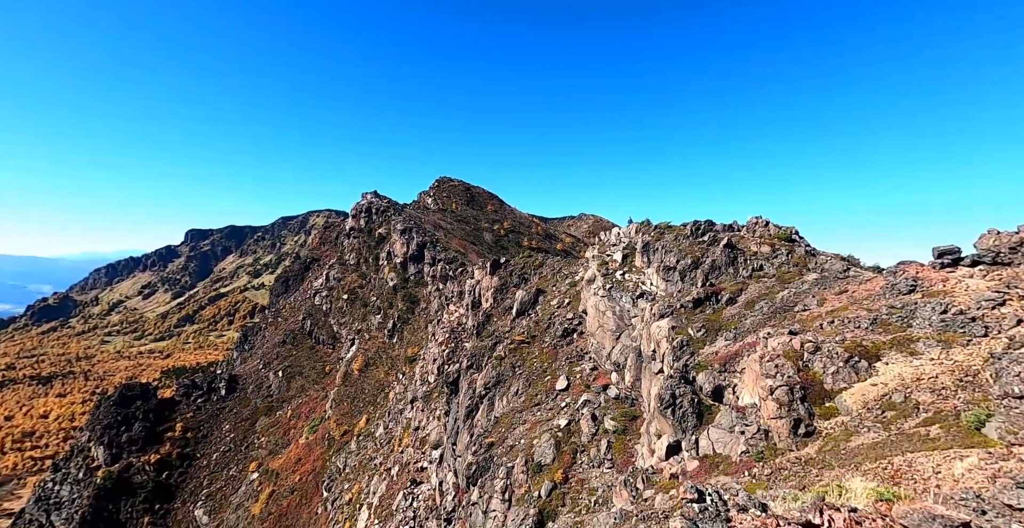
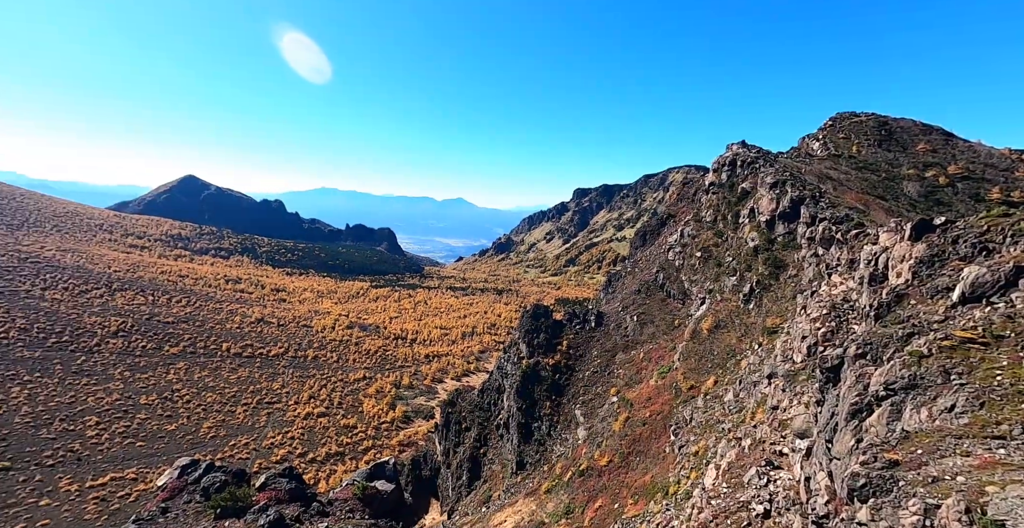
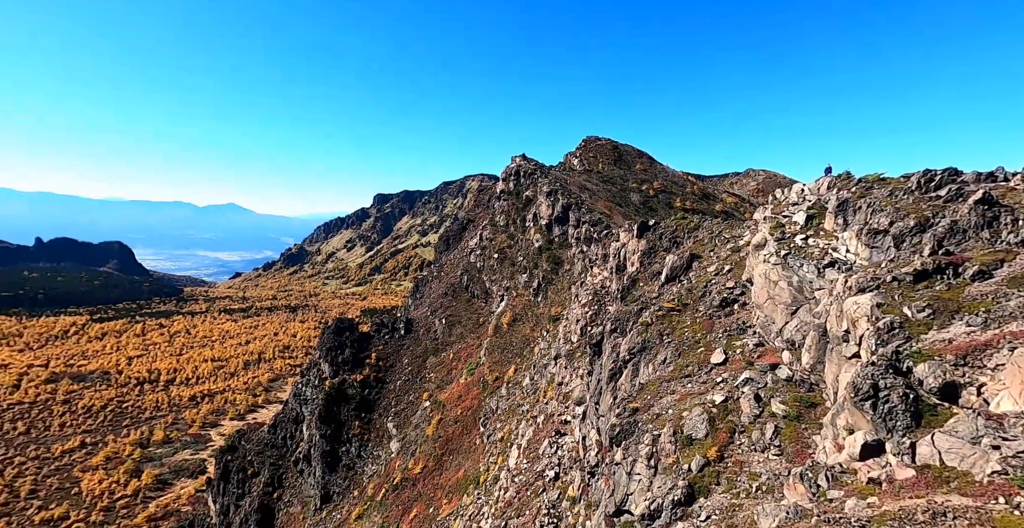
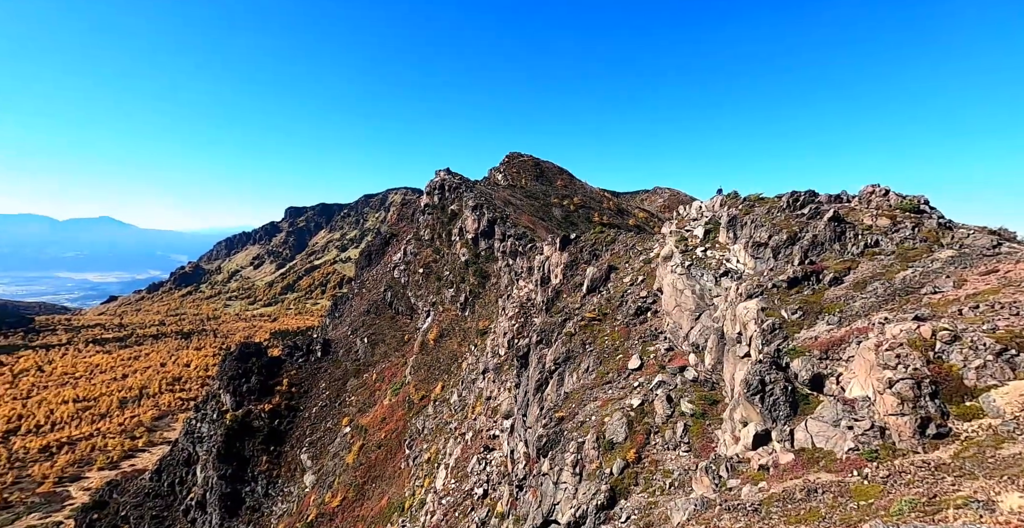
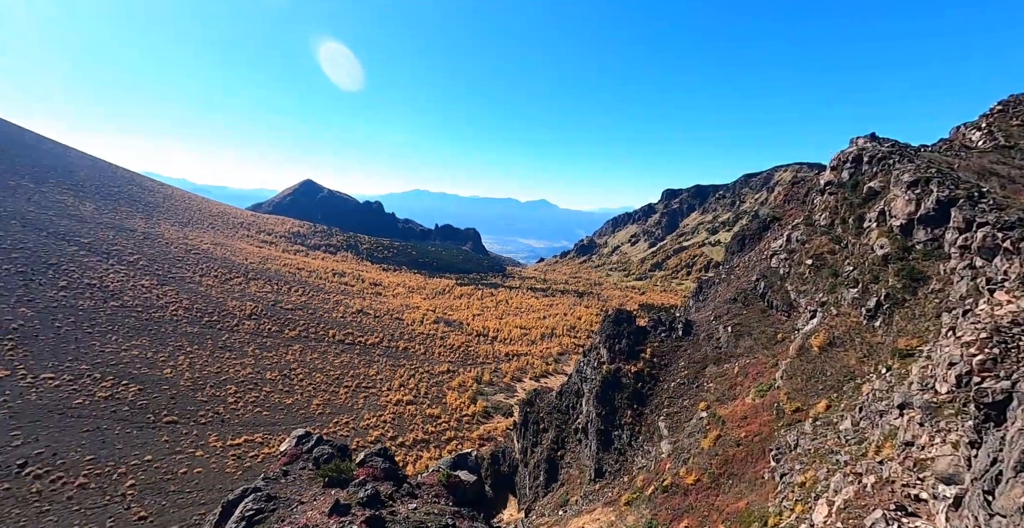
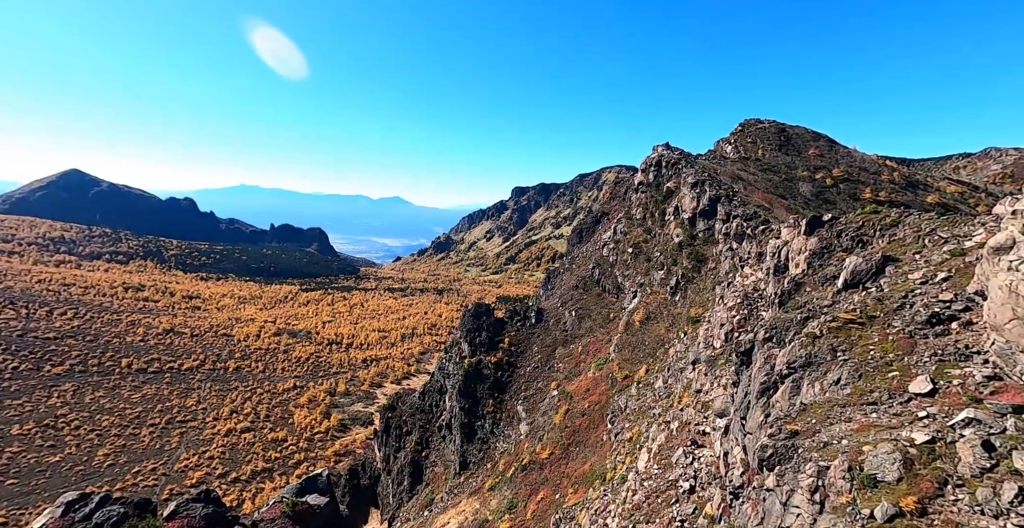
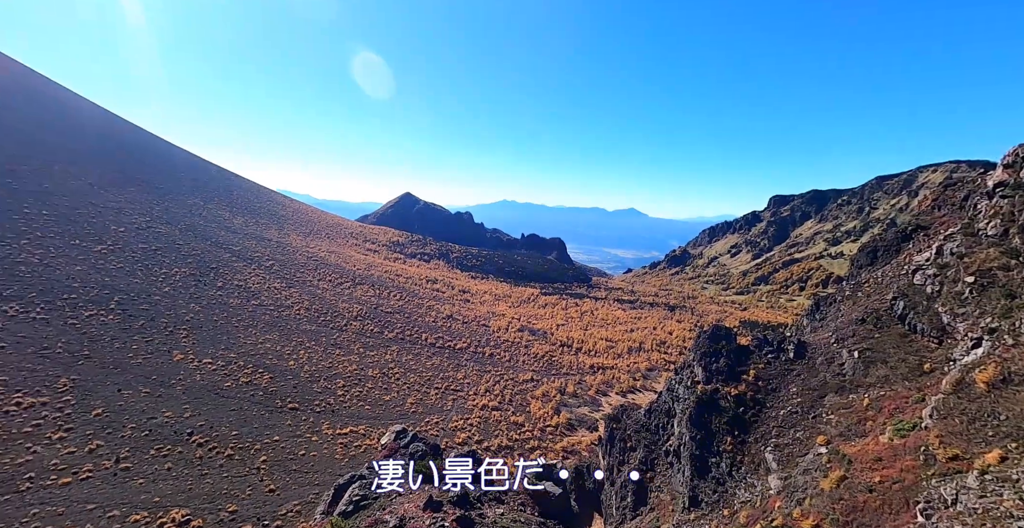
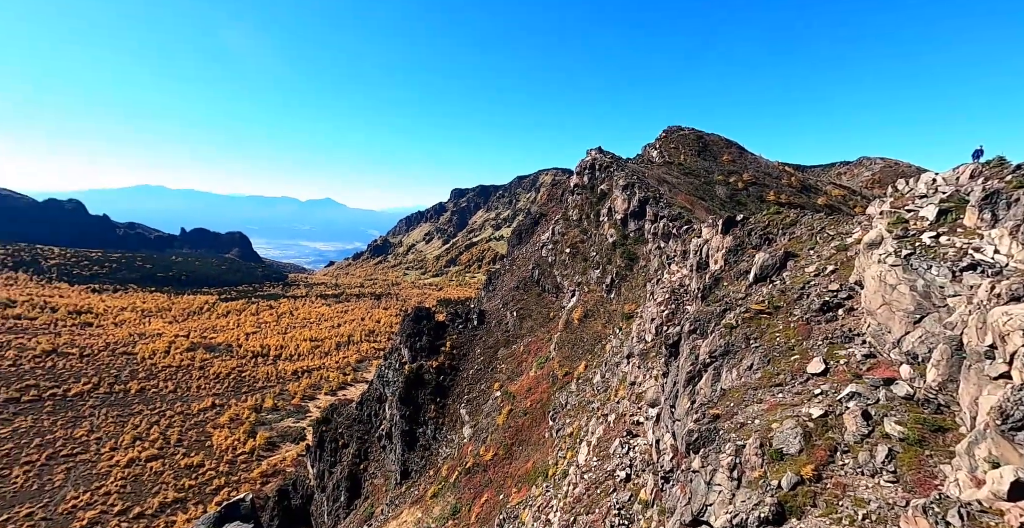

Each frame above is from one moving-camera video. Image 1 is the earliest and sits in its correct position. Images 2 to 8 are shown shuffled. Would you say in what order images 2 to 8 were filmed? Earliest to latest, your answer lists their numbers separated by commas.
4, 3, 8, 6, 2, 5, 7
